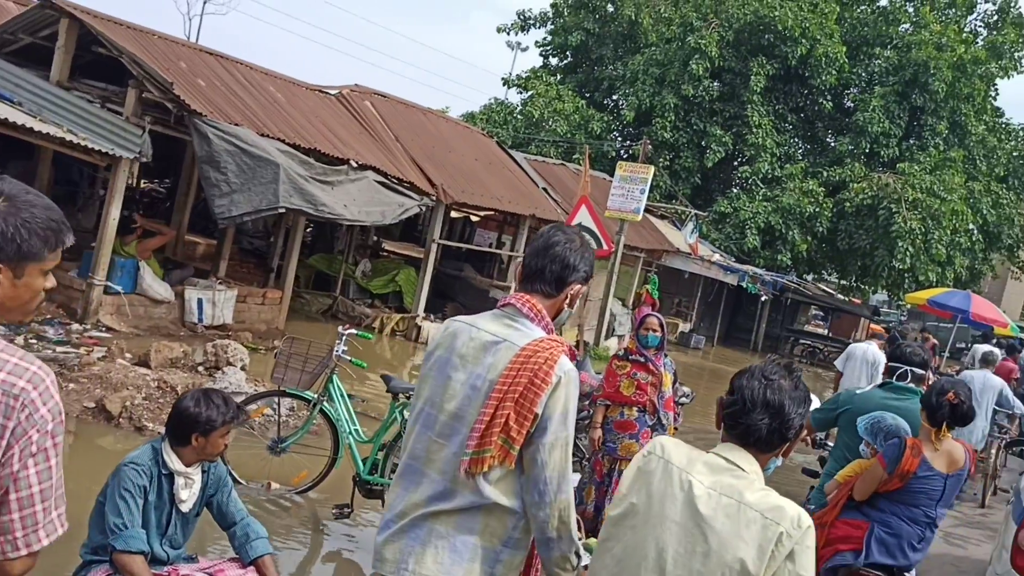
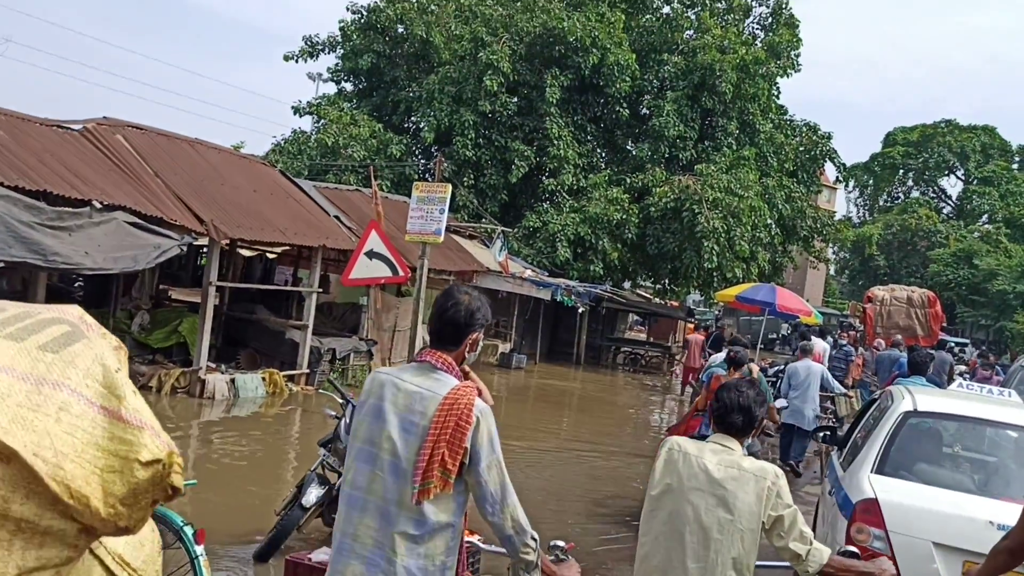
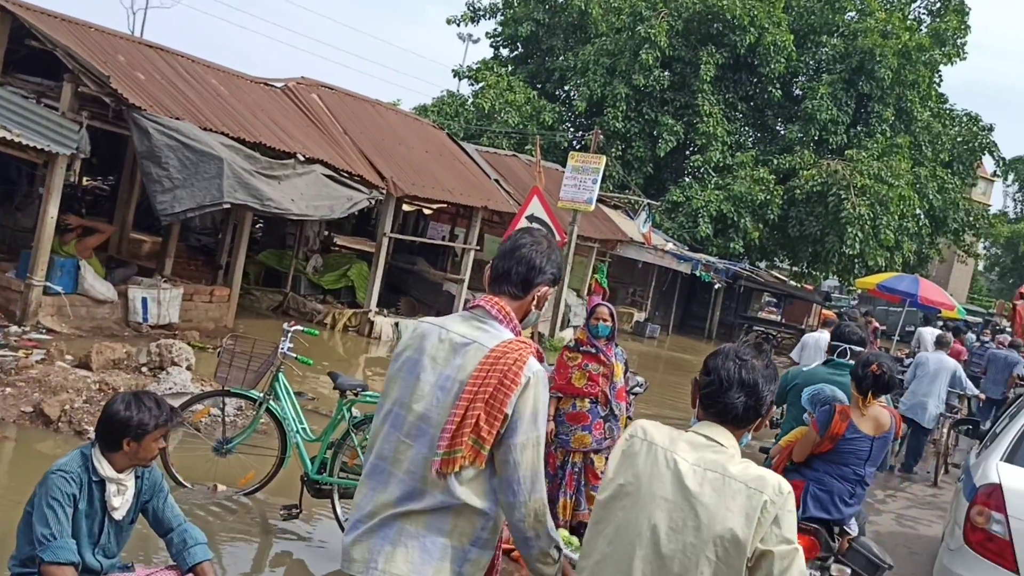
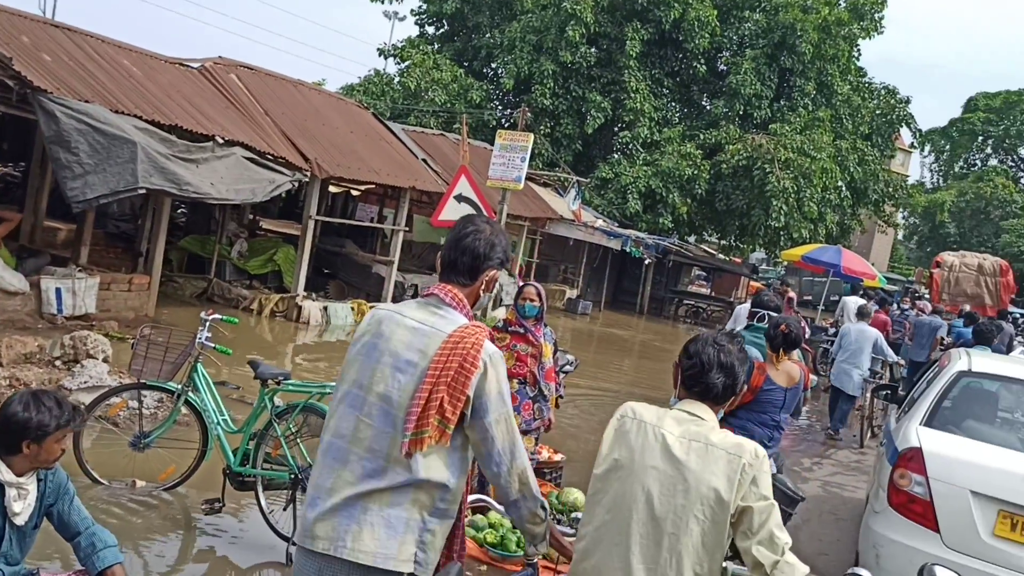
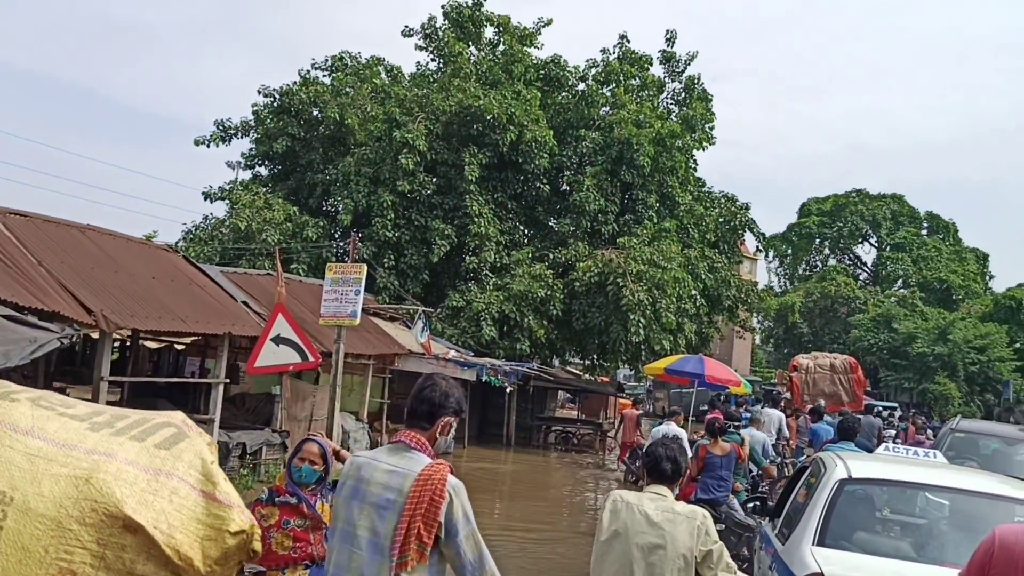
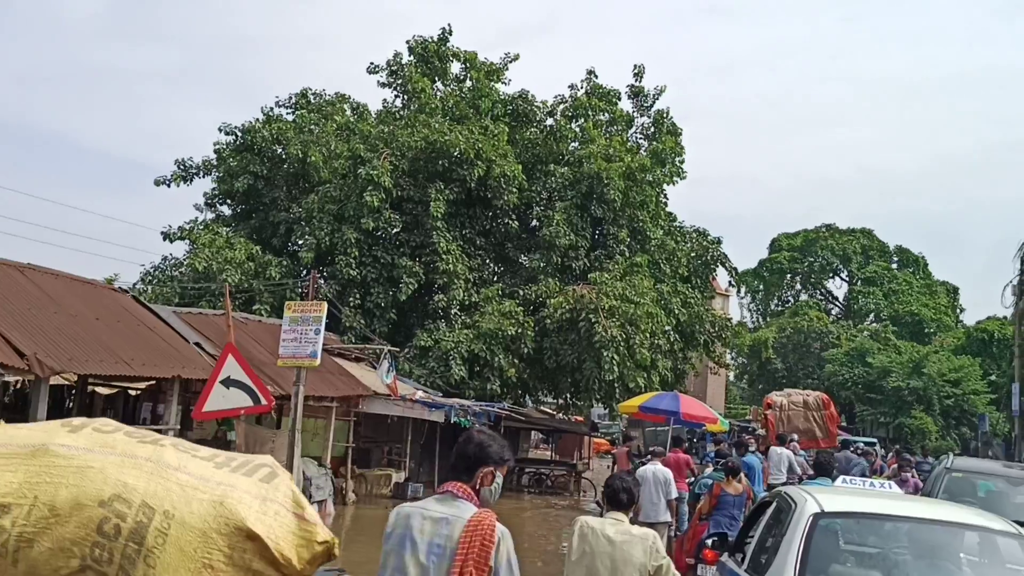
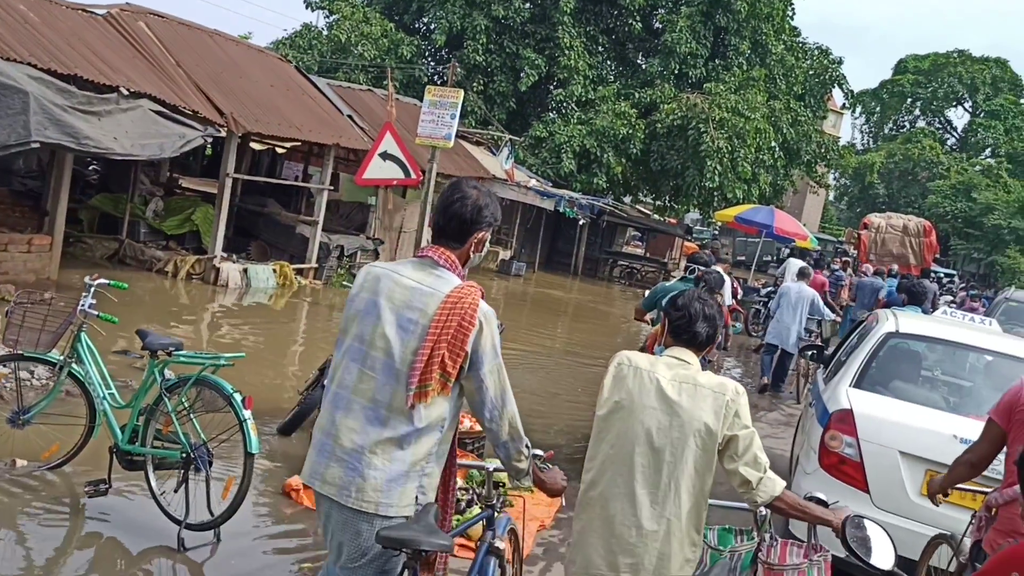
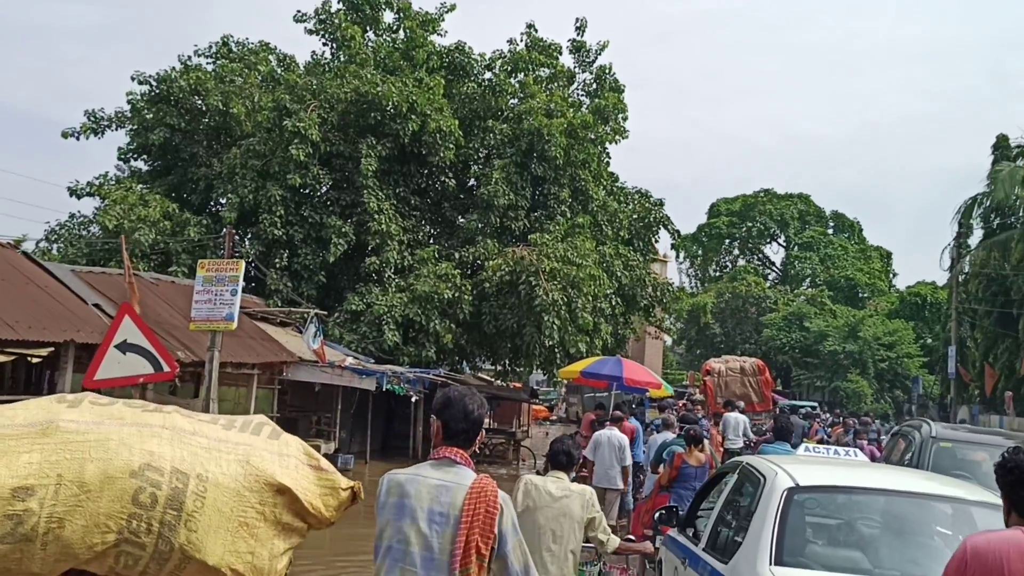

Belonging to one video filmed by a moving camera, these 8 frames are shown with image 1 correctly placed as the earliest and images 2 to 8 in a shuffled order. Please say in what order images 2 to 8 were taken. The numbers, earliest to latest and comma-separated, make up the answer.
3, 4, 7, 2, 5, 6, 8
